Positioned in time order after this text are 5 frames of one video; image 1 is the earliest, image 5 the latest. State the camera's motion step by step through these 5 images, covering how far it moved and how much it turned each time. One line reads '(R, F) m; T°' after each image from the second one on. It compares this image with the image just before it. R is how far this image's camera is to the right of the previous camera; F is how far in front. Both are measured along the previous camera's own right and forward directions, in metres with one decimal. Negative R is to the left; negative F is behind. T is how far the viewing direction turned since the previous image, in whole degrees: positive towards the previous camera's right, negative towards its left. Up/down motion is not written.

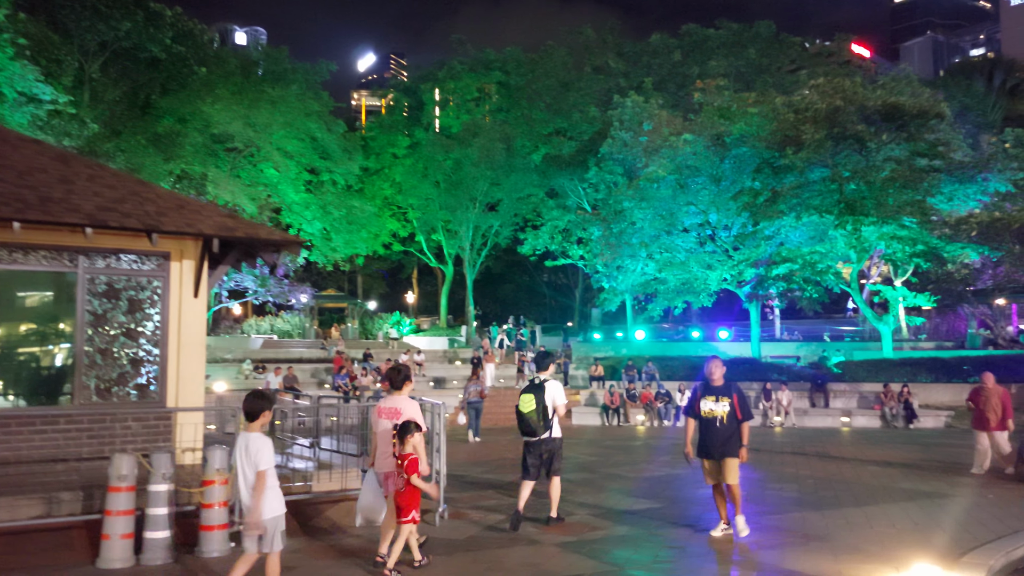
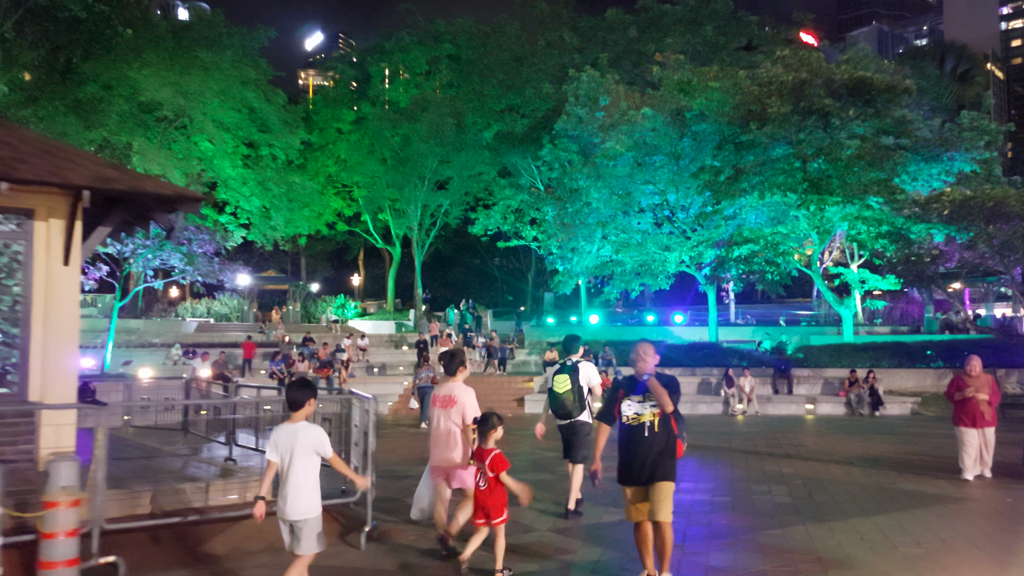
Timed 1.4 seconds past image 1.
(0.0, +1.4) m; +3°
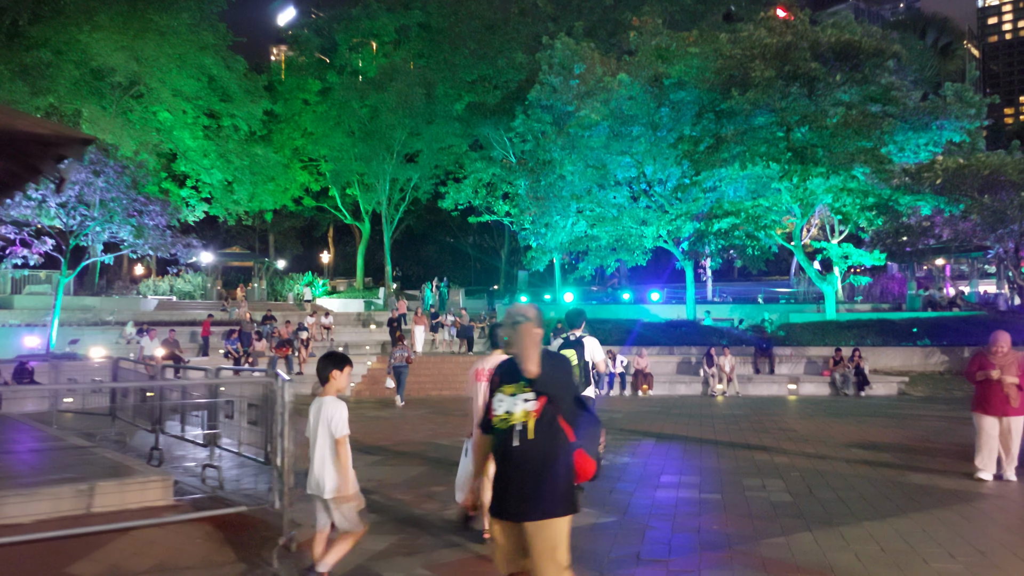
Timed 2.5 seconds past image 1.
(+0.2, +1.1) m; +2°
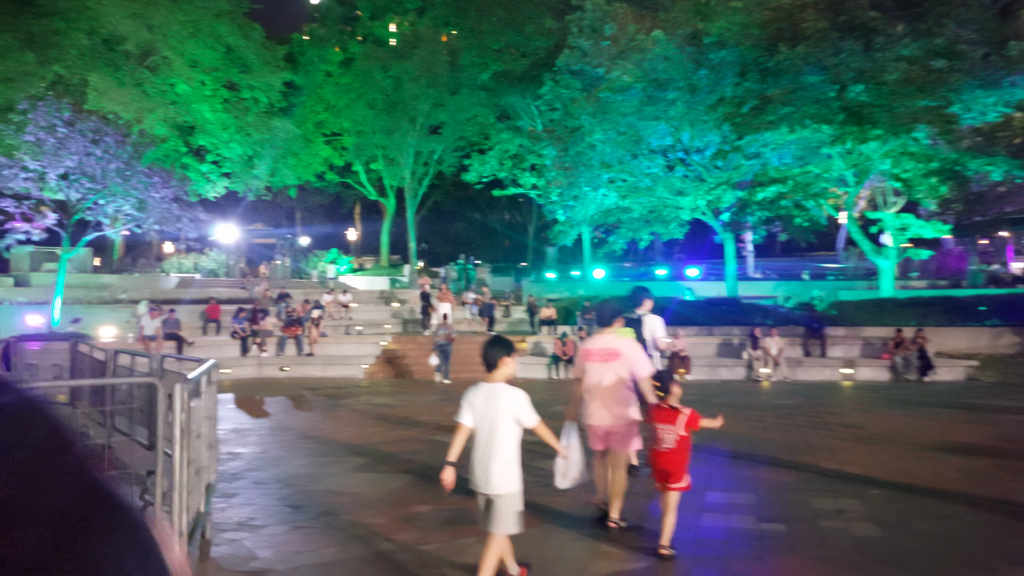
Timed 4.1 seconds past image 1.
(+0.2, +1.6) m; -2°
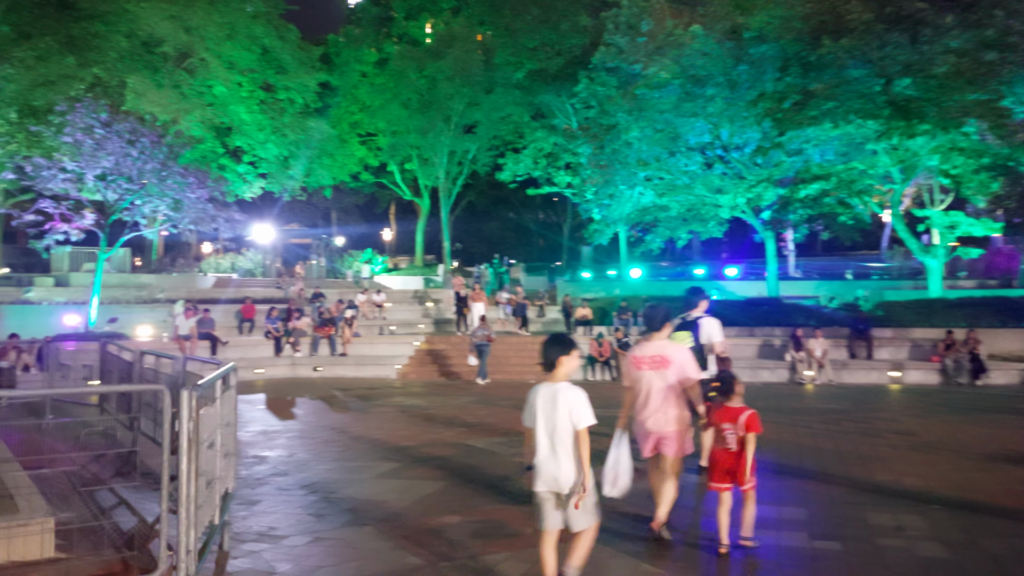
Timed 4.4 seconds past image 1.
(0.0, +0.3) m; -2°
